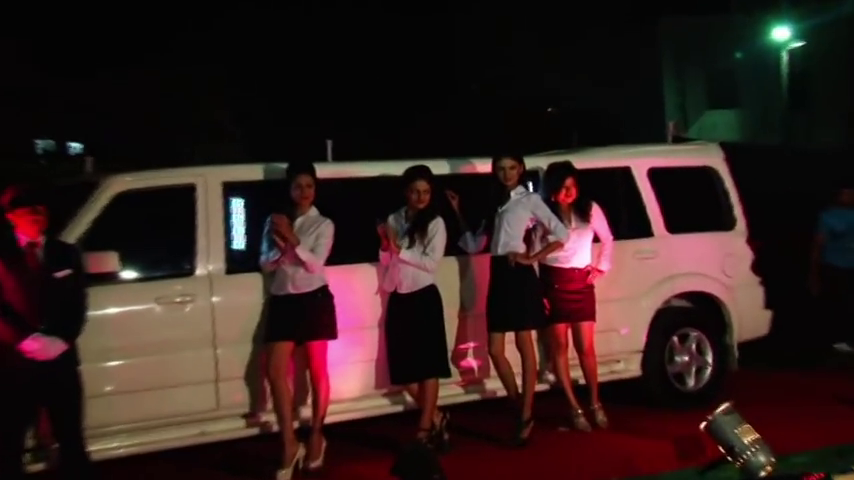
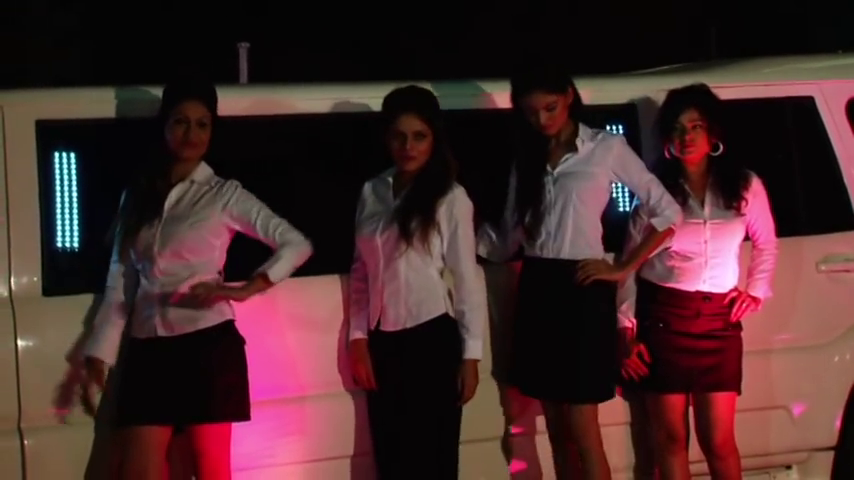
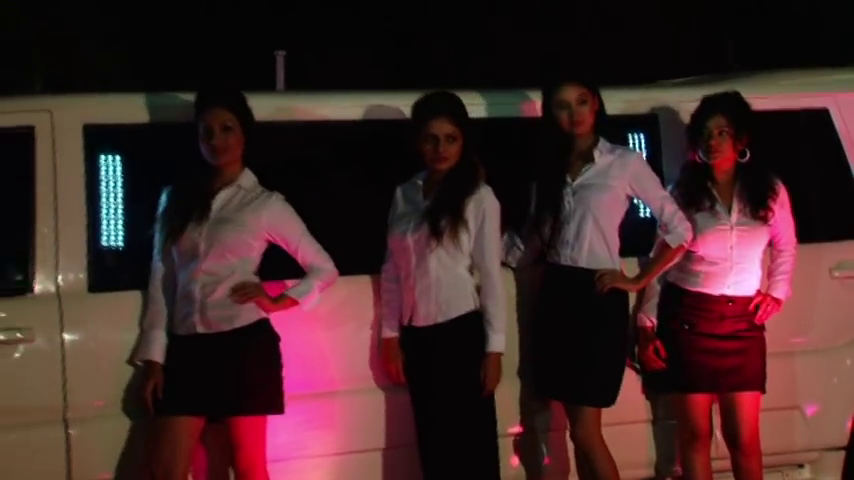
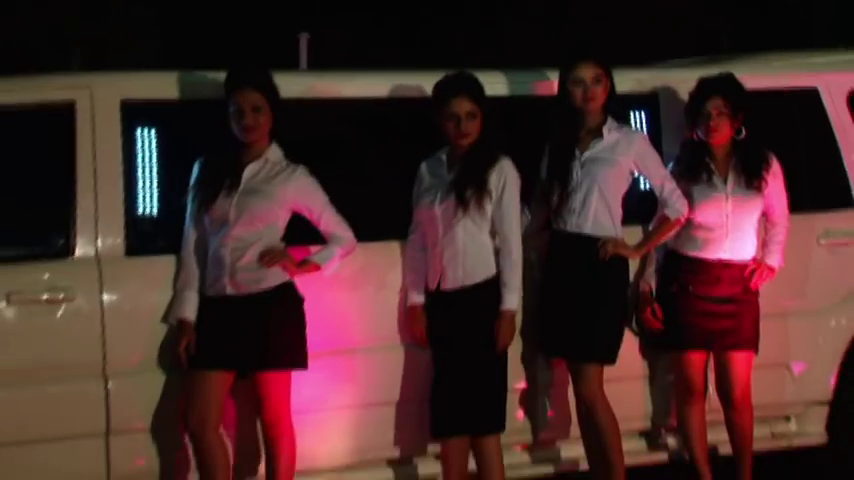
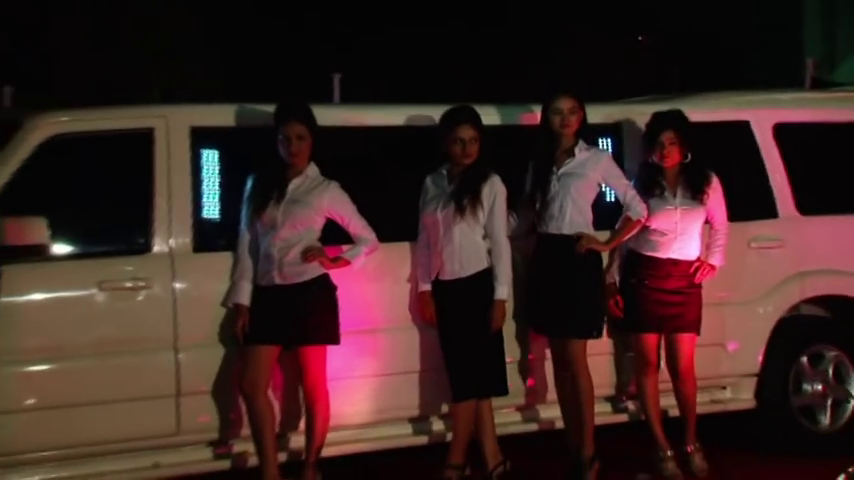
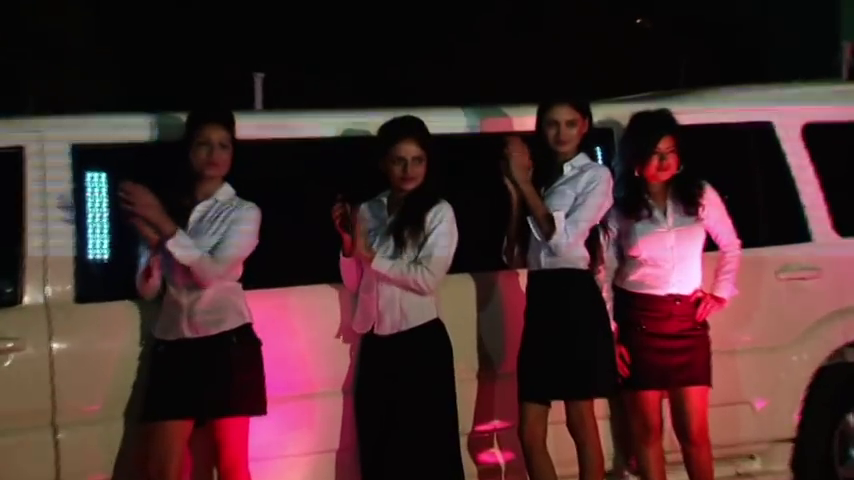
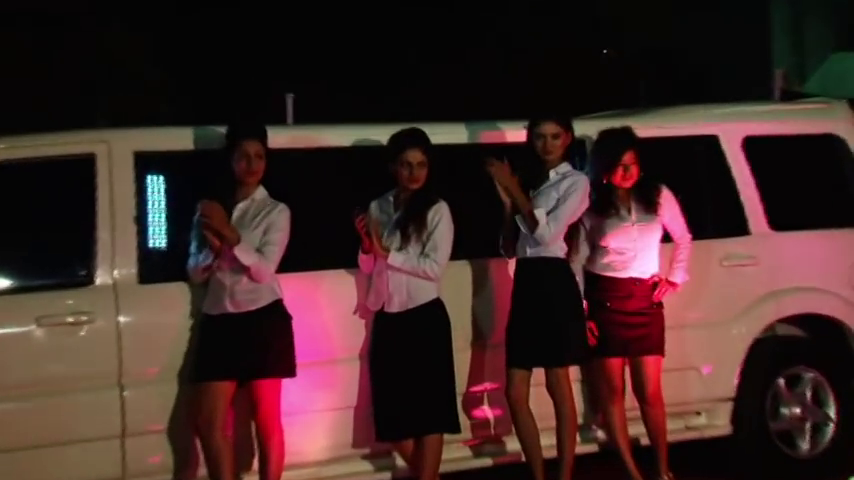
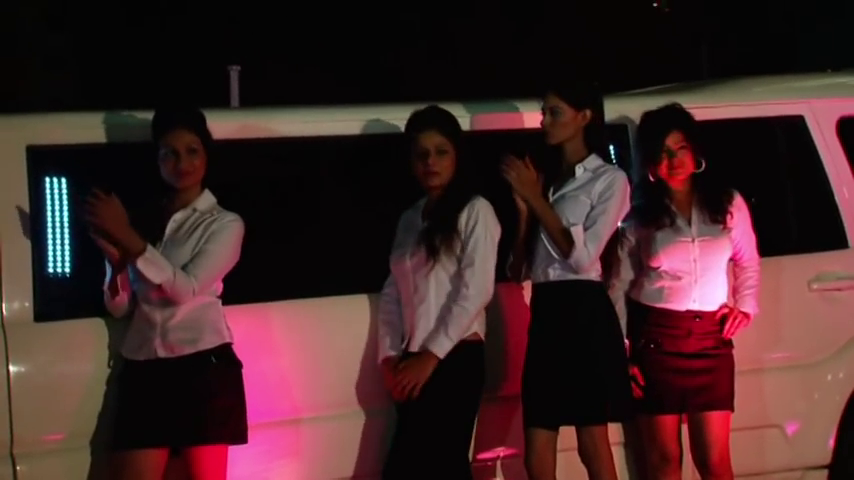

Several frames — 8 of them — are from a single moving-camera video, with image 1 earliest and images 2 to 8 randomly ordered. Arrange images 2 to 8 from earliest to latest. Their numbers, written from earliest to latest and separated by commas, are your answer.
7, 6, 8, 2, 3, 4, 5
